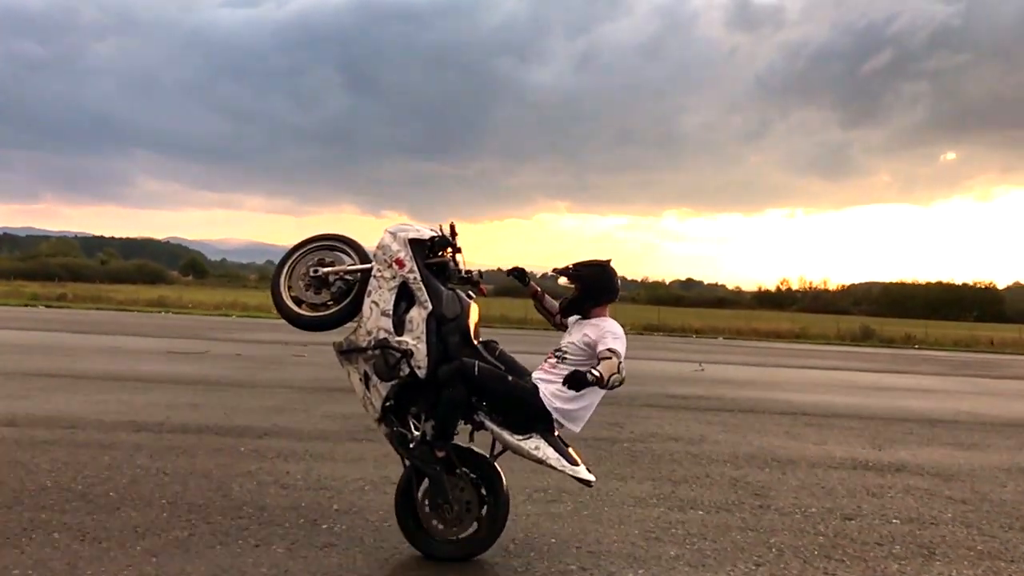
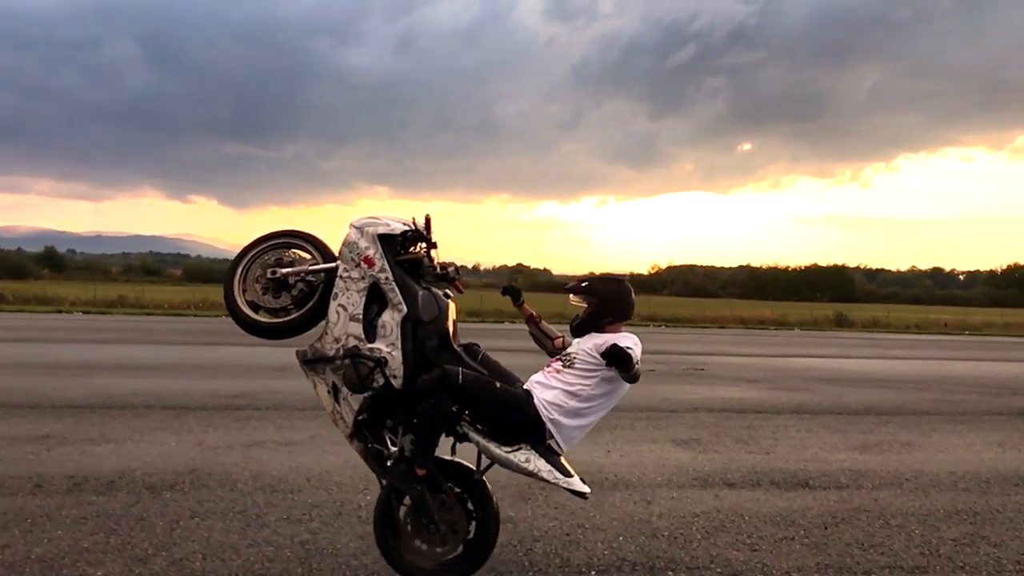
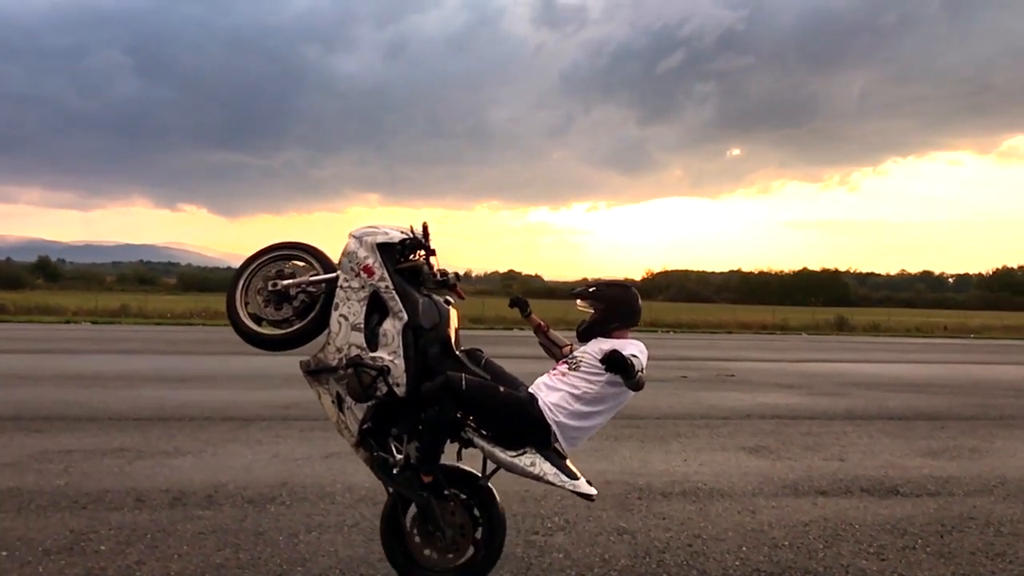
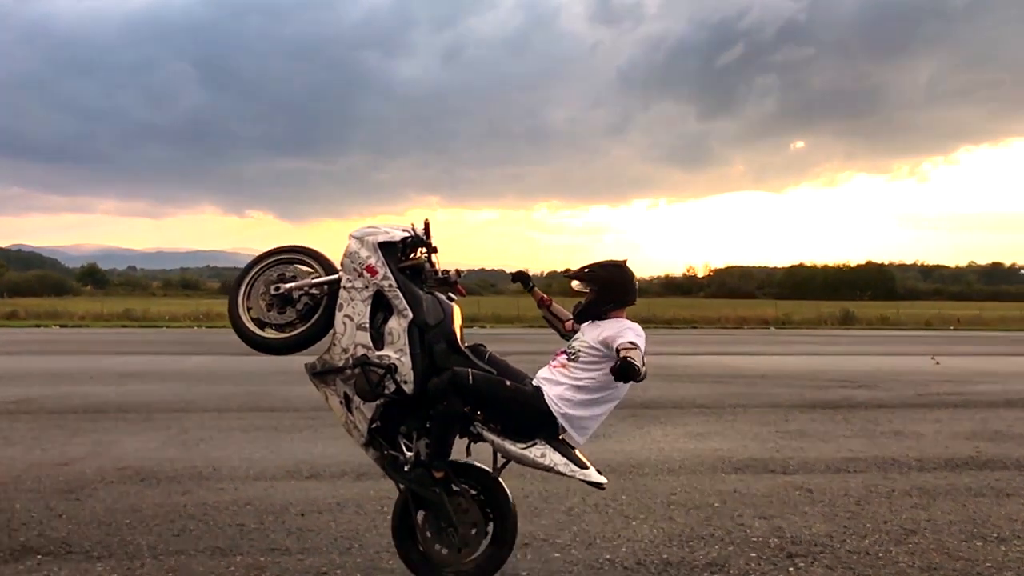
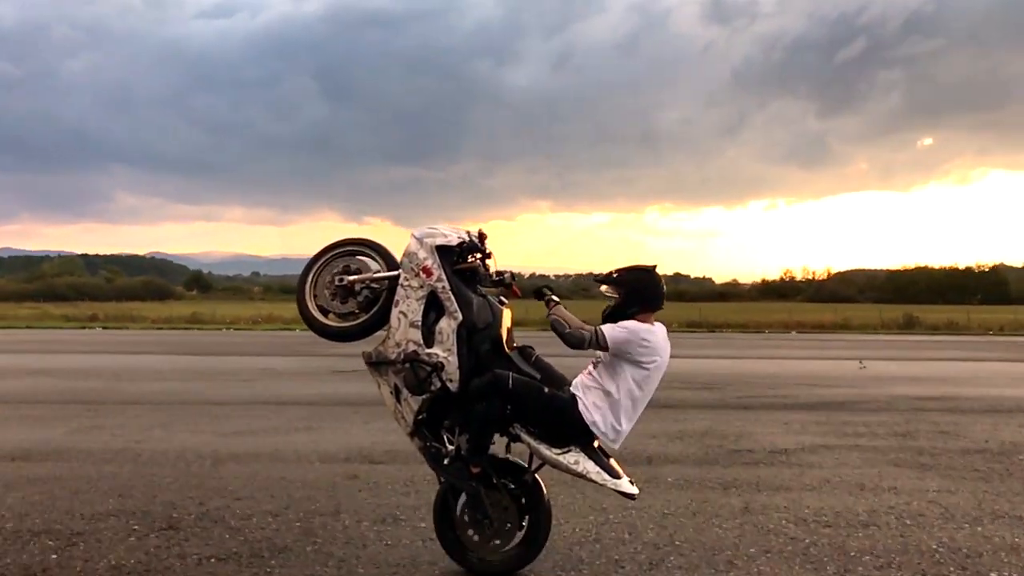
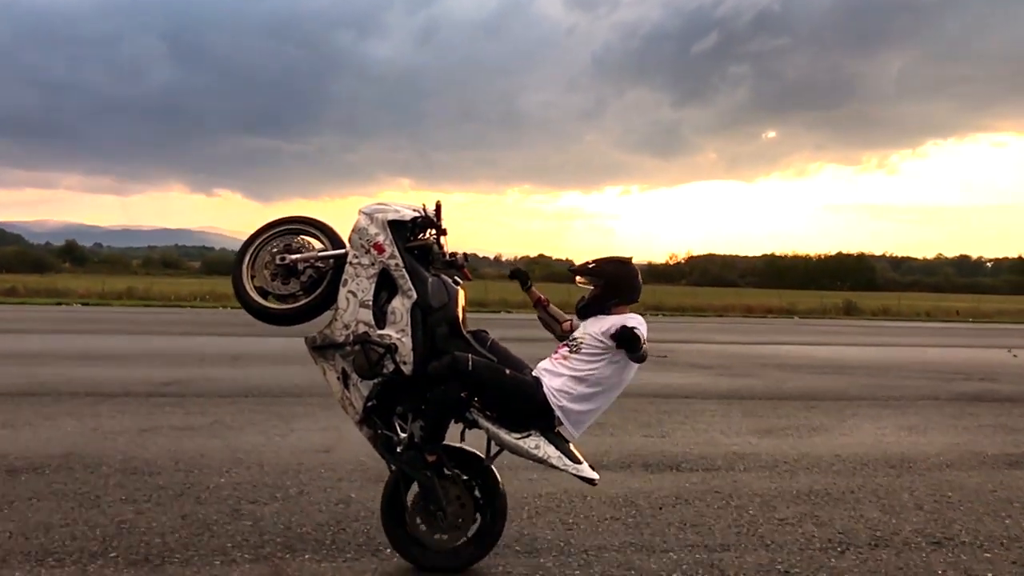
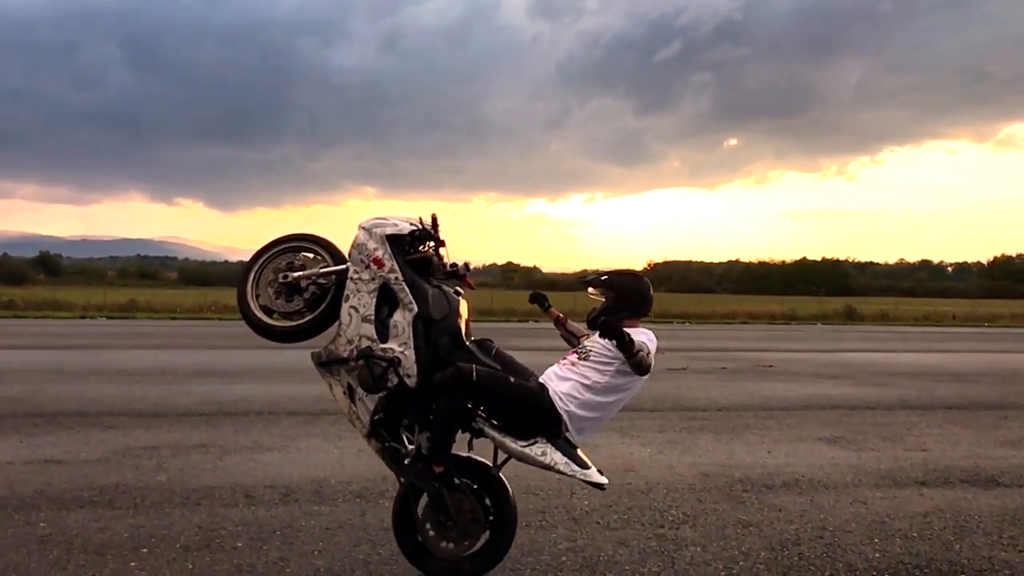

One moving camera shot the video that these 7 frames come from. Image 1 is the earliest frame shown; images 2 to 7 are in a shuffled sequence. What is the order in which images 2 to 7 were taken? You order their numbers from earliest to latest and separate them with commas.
5, 4, 6, 2, 3, 7
